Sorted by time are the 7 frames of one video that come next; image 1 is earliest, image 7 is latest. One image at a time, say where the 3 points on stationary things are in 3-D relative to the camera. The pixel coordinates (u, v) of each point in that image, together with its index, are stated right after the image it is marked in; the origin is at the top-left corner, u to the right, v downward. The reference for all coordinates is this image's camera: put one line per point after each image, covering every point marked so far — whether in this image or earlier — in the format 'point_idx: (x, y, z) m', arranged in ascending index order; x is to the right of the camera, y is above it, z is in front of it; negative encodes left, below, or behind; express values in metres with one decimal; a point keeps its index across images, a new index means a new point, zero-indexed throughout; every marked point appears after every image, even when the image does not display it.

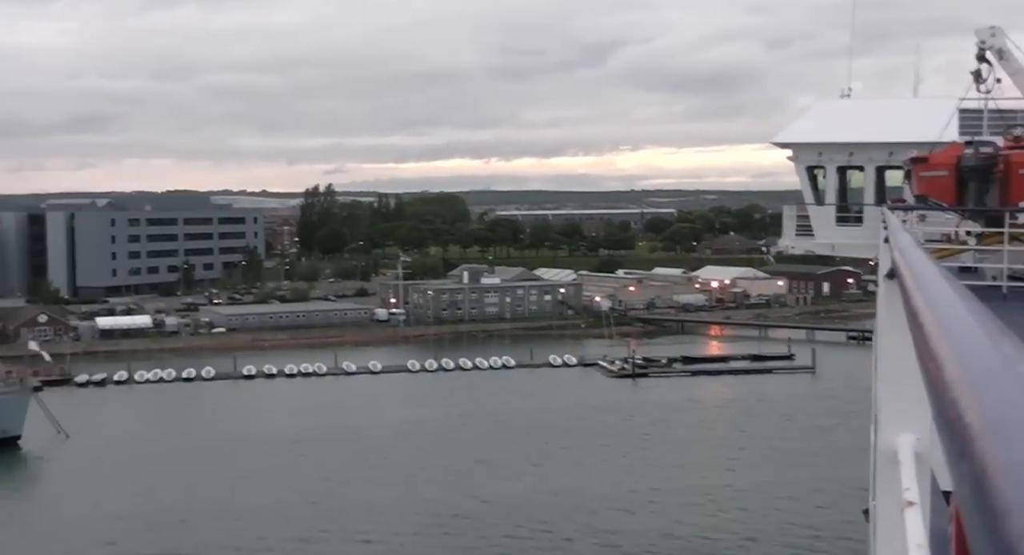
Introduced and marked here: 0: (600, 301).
0: (+1.6, -0.4, +19.5) m
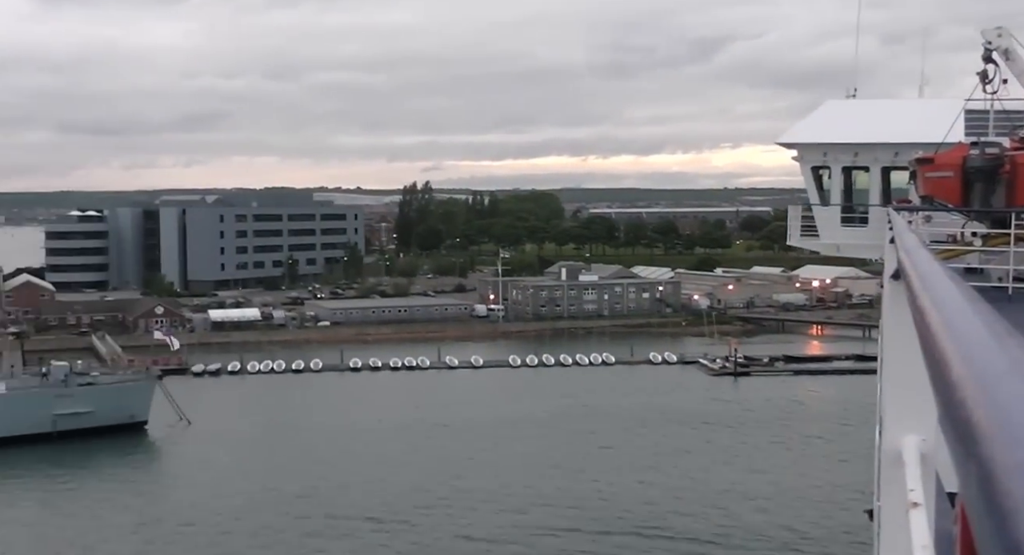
0: (+3.3, -0.4, +19.5) m
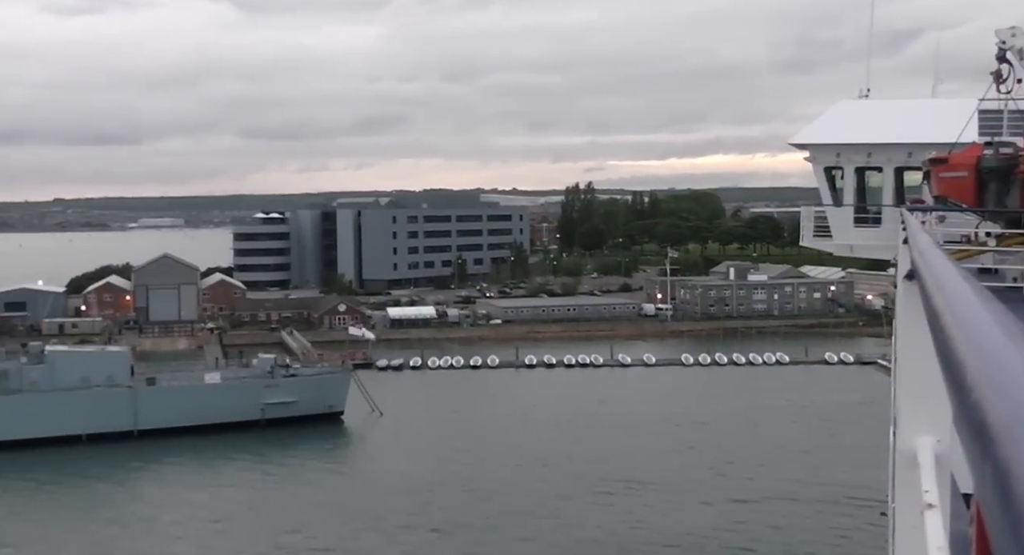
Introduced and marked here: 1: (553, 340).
0: (+6.3, -0.4, +19.1) m
1: (+0.6, -1.0, +16.7) m
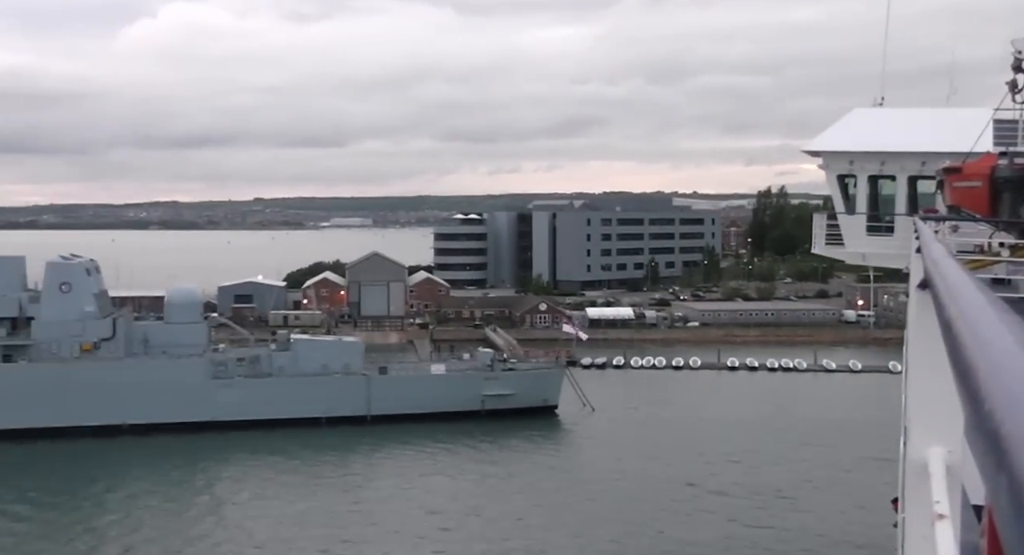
0: (+9.6, -0.6, +18.2) m
1: (+3.7, -1.0, +16.8) m
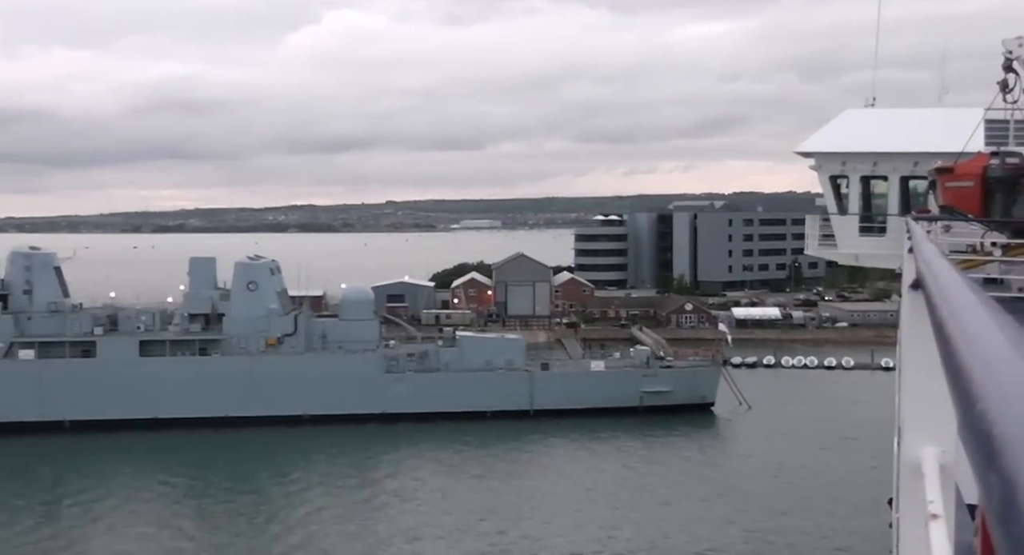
0: (+12.0, -0.6, +17.2) m
1: (+5.9, -1.0, +16.5) m
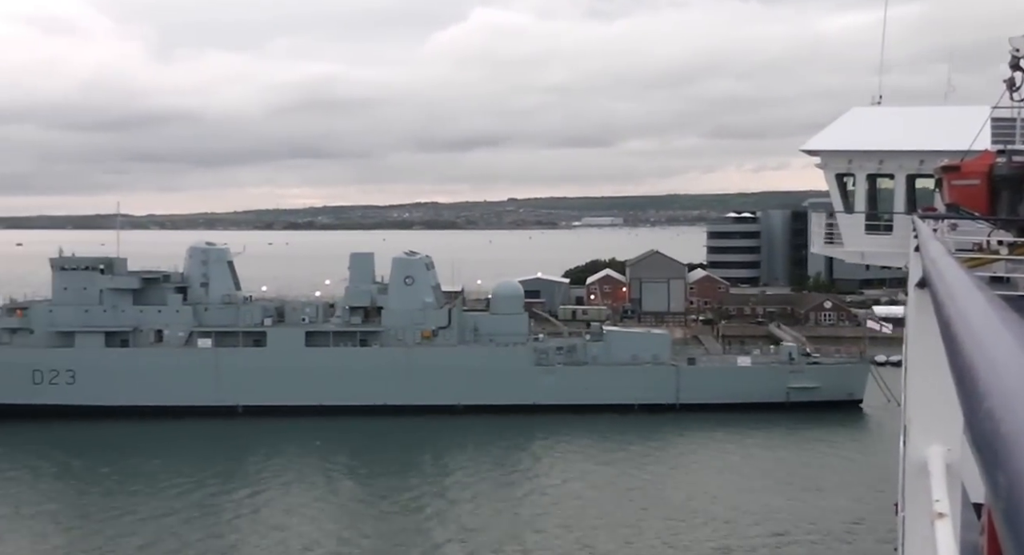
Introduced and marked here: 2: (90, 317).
0: (+14.1, -0.6, +16.1) m
1: (+8.0, -1.0, +16.0) m
2: (-3.9, -0.4, +10.2) m
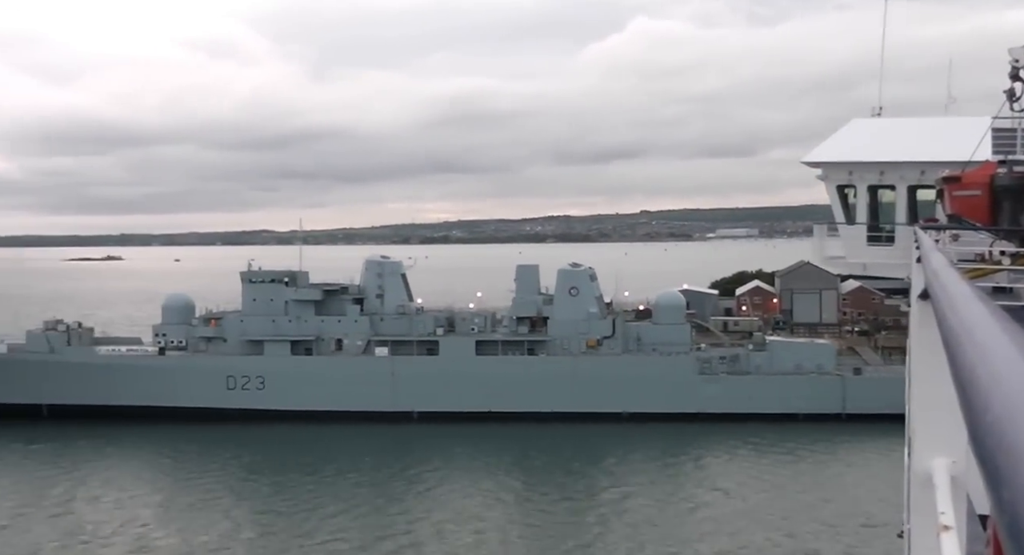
0: (+16.3, -0.7, +14.5) m
1: (+10.2, -1.1, +15.2) m
2: (-2.3, -0.5, +10.9) m
